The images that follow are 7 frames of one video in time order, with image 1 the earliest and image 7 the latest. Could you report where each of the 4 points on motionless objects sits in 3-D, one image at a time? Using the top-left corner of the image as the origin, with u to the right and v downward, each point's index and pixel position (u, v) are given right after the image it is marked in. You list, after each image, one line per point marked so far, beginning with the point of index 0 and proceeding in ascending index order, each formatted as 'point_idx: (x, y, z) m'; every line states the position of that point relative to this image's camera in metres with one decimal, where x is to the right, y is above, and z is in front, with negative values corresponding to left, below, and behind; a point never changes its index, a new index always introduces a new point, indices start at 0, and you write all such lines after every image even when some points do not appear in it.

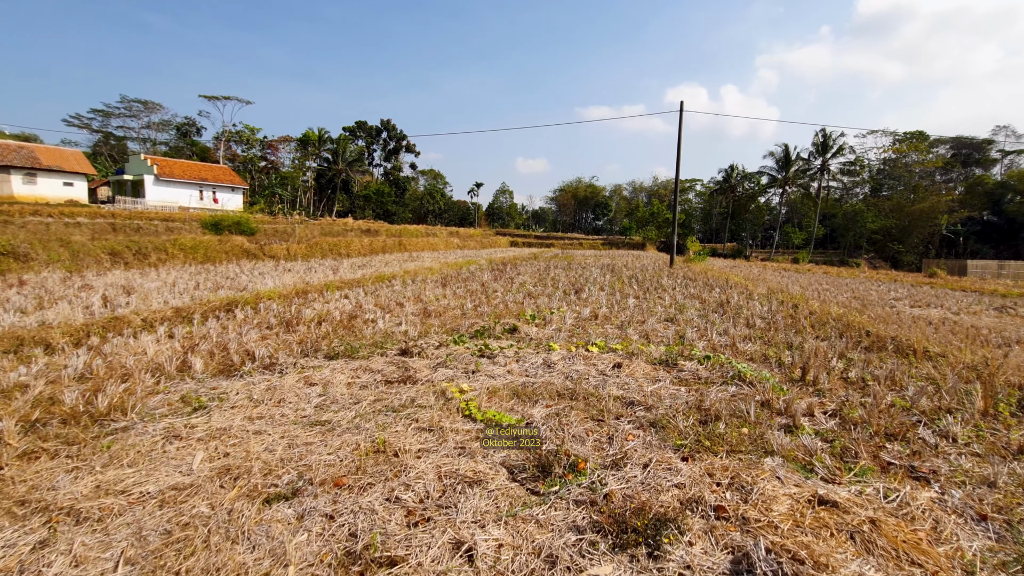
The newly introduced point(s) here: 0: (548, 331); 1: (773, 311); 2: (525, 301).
0: (+0.4, -0.4, +4.9) m
1: (+3.3, -0.3, +6.3) m
2: (+0.2, -0.2, +7.2) m
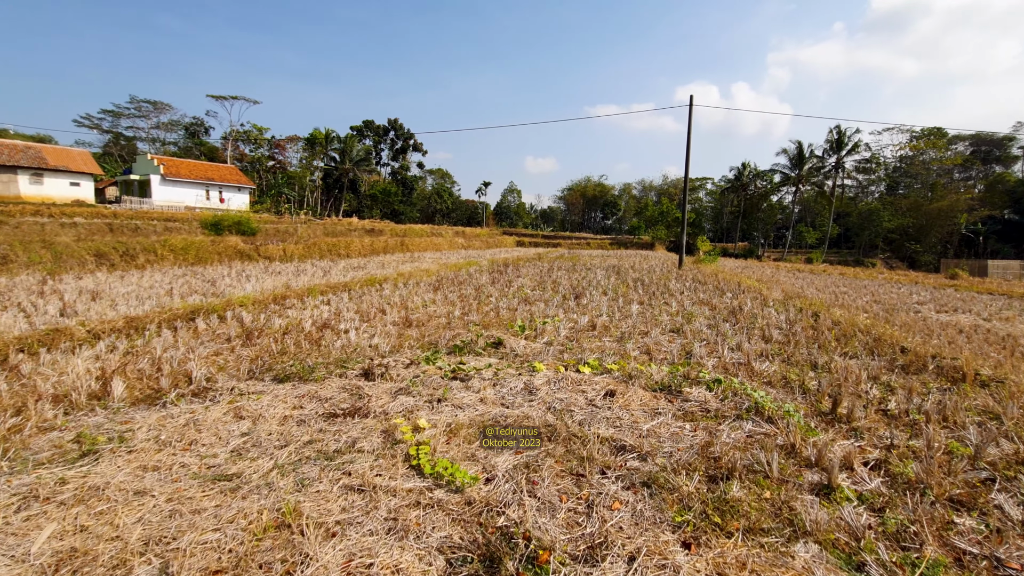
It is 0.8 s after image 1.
0: (+0.2, -0.5, +4.3) m
1: (+3.2, -0.4, +5.7) m
2: (+0.1, -0.3, +6.7) m
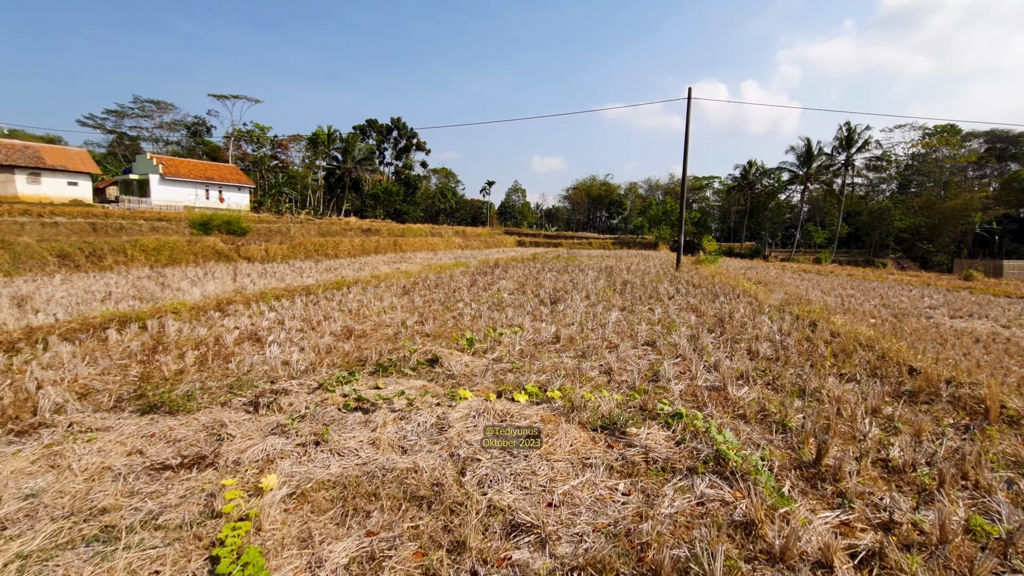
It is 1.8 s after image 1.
0: (-0.2, -0.6, +3.7) m
1: (+2.8, -0.4, +5.1) m
2: (-0.3, -0.3, +6.1) m
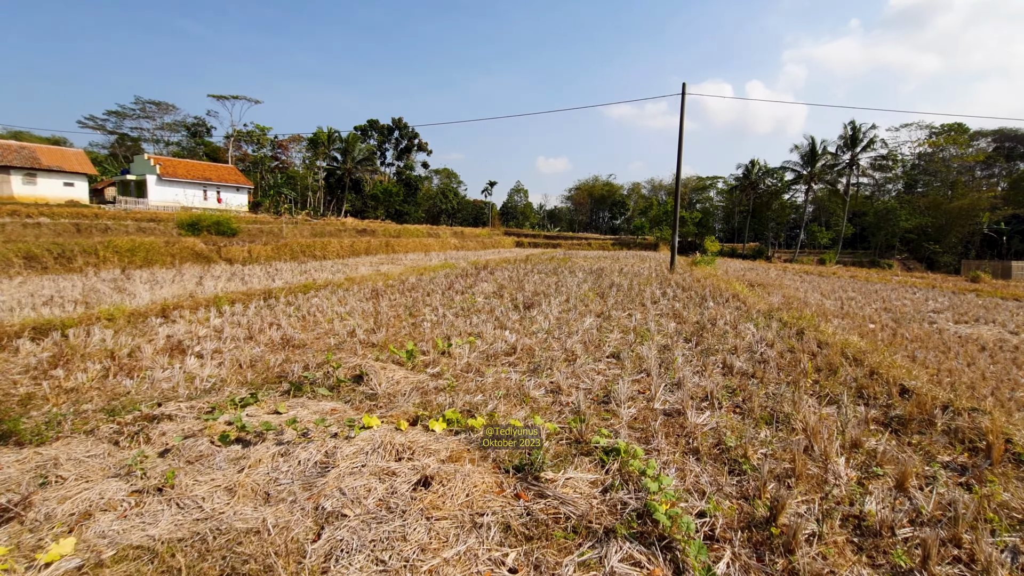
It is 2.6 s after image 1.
0: (-0.7, -0.6, +3.3) m
1: (+2.4, -0.5, +4.6) m
2: (-0.7, -0.4, +5.6) m
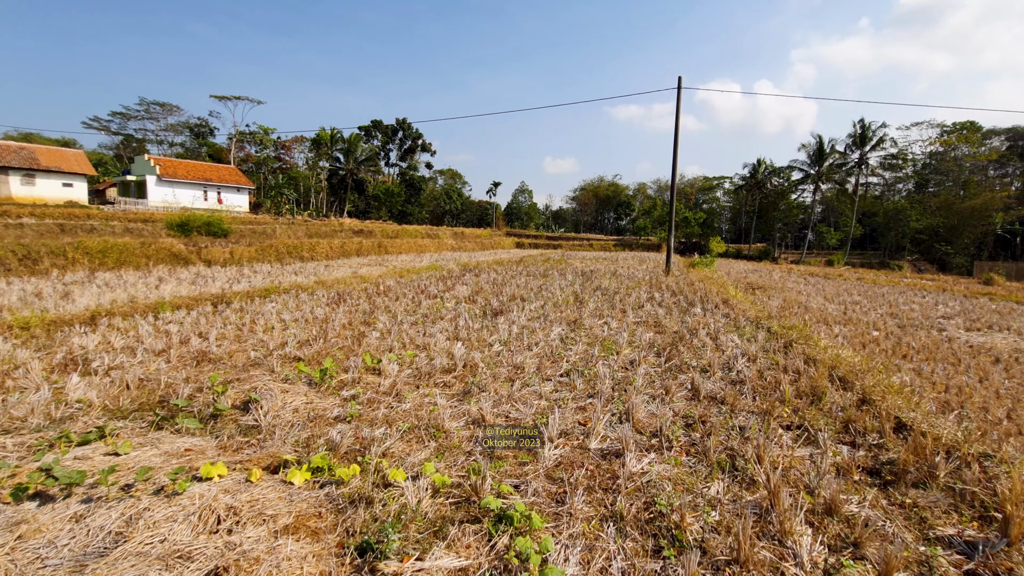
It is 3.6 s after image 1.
0: (-1.1, -0.7, +2.8) m
1: (+1.9, -0.5, +4.0) m
2: (-1.1, -0.4, +5.1) m
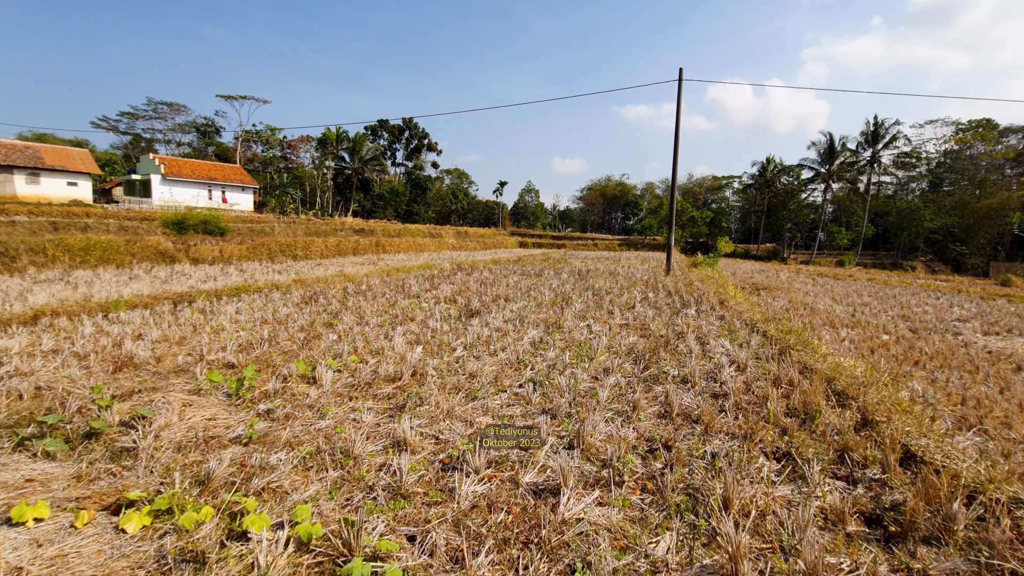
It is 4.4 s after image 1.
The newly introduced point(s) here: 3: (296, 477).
0: (-1.4, -0.7, +2.4) m
1: (+1.6, -0.5, +3.6) m
2: (-1.4, -0.4, +4.7) m
3: (-0.8, -0.7, +2.0) m
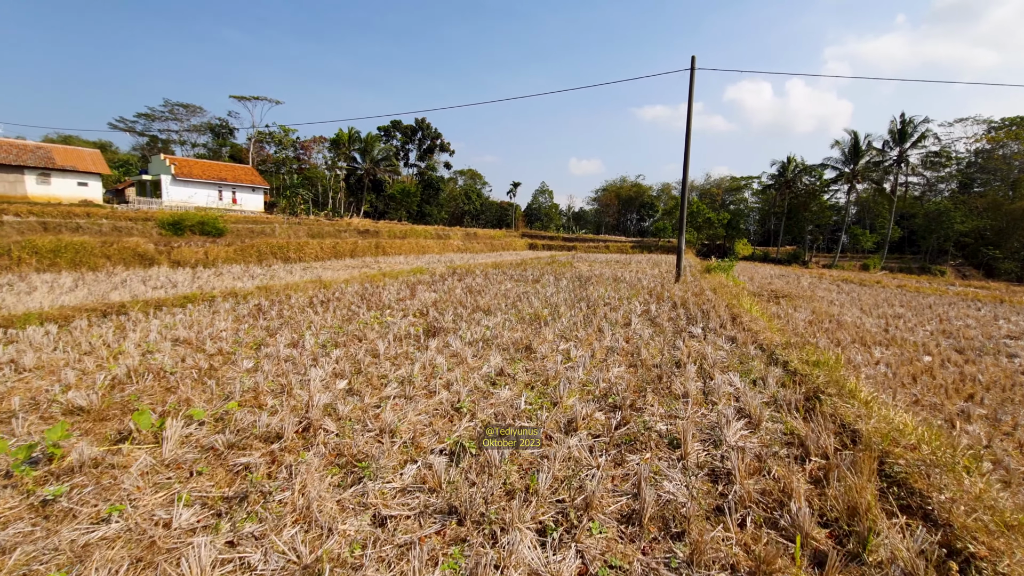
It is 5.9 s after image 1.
0: (-1.8, -0.8, +1.5) m
1: (+1.3, -0.7, +2.7) m
2: (-1.7, -0.5, +3.9) m
3: (-1.2, -0.8, +1.1) m
